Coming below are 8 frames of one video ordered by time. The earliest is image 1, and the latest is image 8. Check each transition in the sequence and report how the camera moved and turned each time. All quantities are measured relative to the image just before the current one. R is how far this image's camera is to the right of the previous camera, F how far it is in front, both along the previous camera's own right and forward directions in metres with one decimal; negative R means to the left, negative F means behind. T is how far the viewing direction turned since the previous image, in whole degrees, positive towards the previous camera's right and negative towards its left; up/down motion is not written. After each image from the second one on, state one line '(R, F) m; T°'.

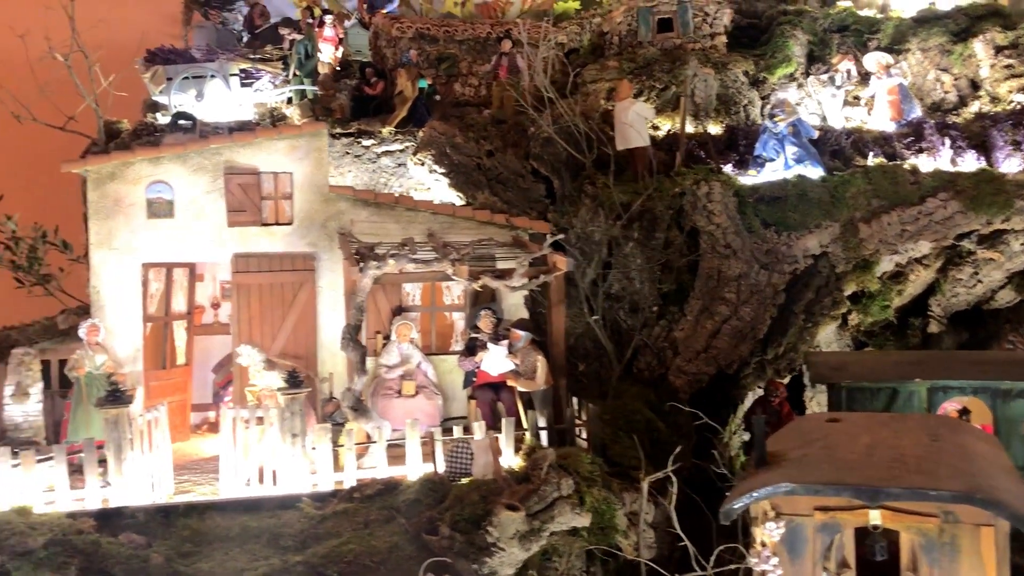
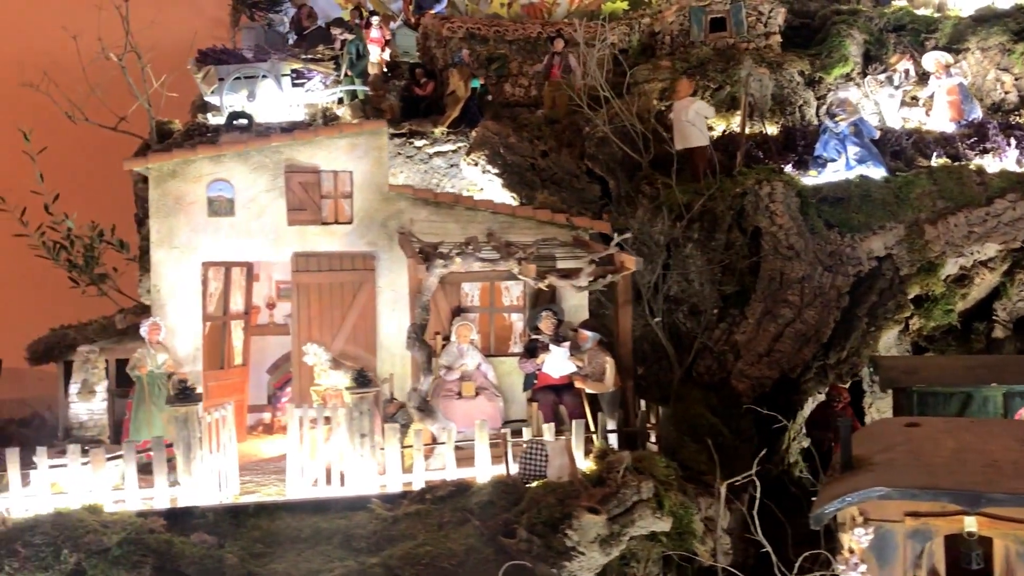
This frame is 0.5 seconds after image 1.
(-0.3, +0.2) m; -1°
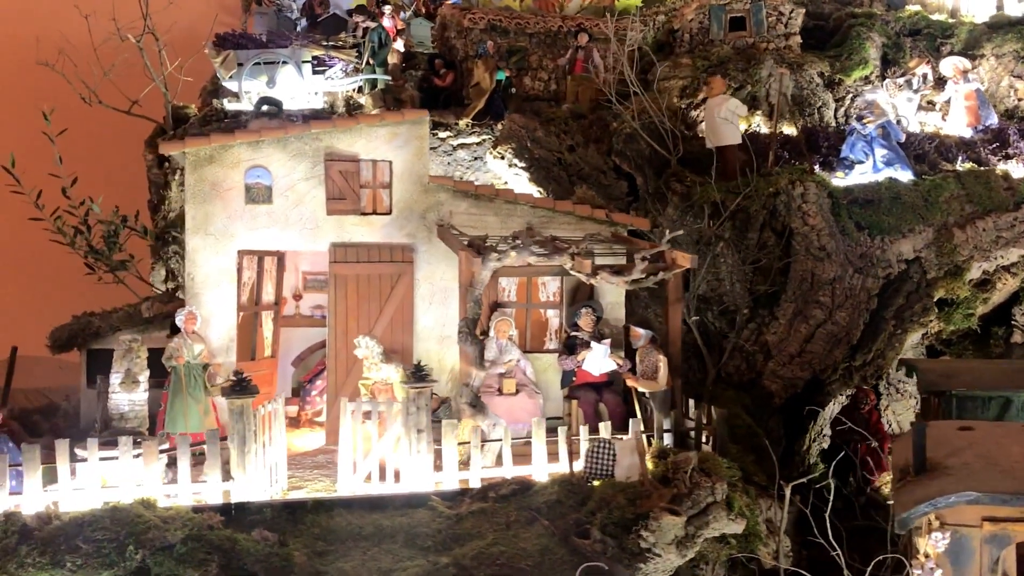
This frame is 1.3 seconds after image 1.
(-0.7, +0.2) m; +2°
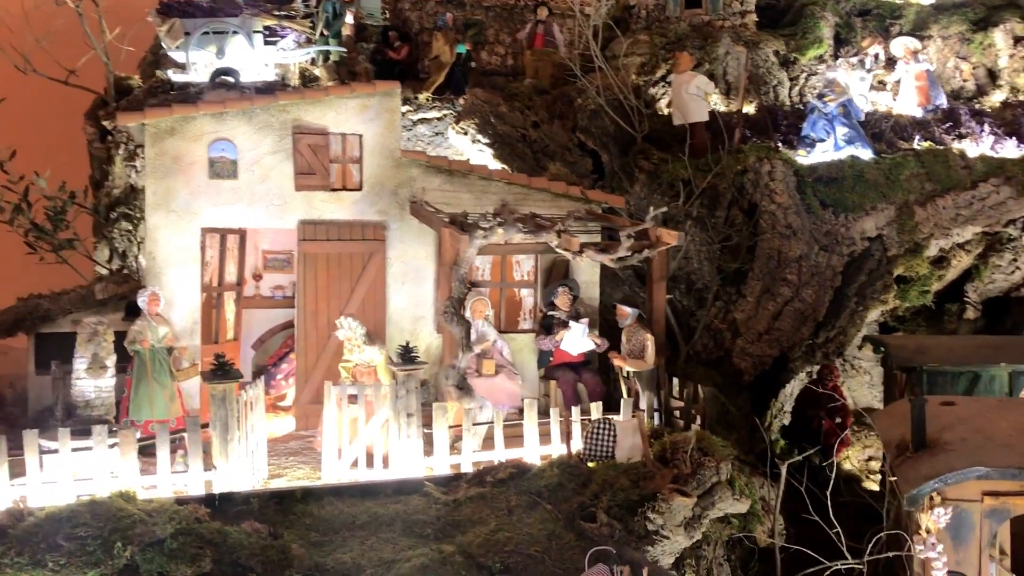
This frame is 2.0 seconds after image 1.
(-0.5, +0.2) m; +5°
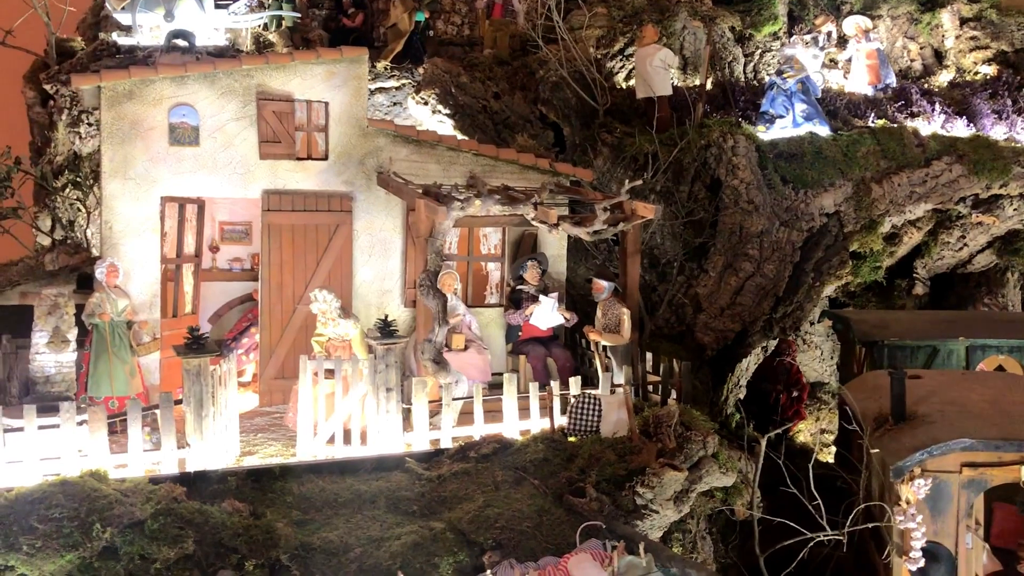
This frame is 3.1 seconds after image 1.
(-0.4, +0.1) m; +4°
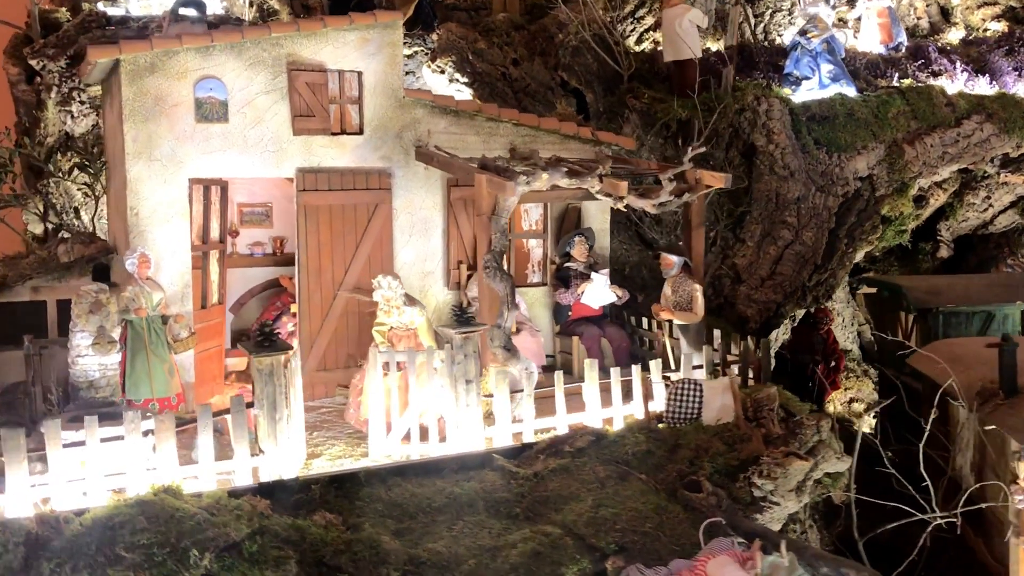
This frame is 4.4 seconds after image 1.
(-0.9, +0.5) m; +3°
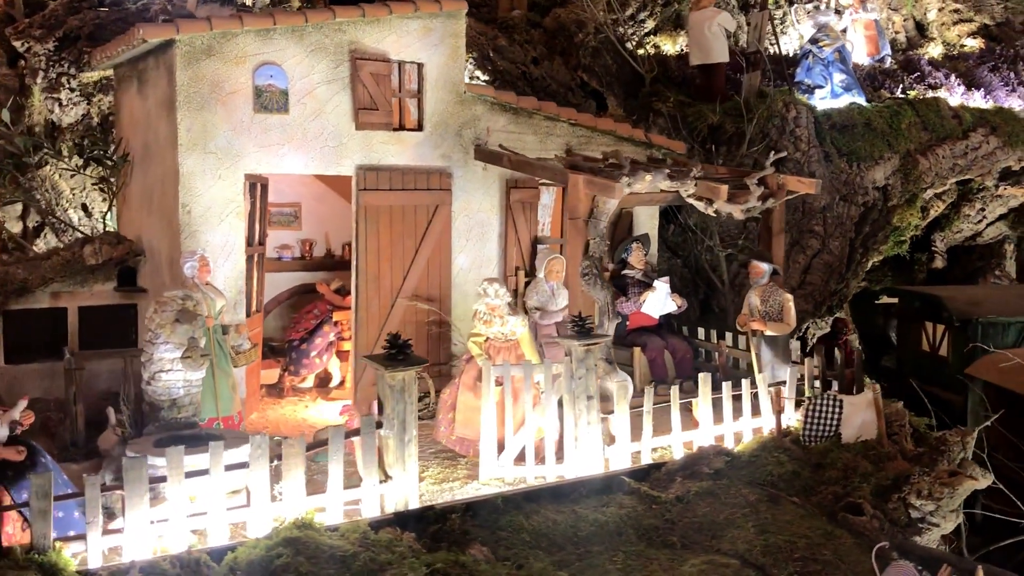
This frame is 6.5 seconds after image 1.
(-1.4, +0.5) m; +6°
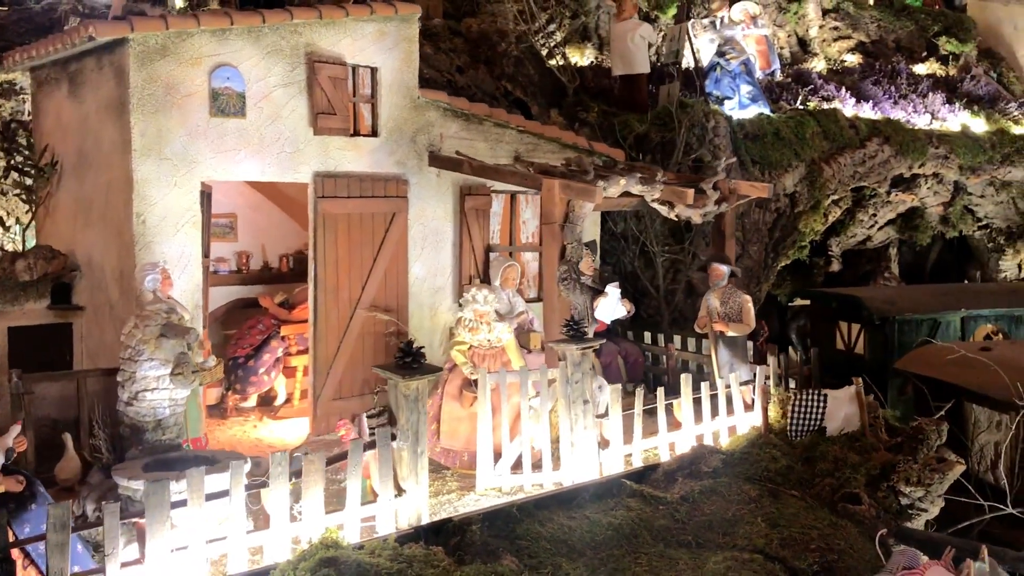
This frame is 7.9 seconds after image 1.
(-0.8, +0.1) m; +8°
